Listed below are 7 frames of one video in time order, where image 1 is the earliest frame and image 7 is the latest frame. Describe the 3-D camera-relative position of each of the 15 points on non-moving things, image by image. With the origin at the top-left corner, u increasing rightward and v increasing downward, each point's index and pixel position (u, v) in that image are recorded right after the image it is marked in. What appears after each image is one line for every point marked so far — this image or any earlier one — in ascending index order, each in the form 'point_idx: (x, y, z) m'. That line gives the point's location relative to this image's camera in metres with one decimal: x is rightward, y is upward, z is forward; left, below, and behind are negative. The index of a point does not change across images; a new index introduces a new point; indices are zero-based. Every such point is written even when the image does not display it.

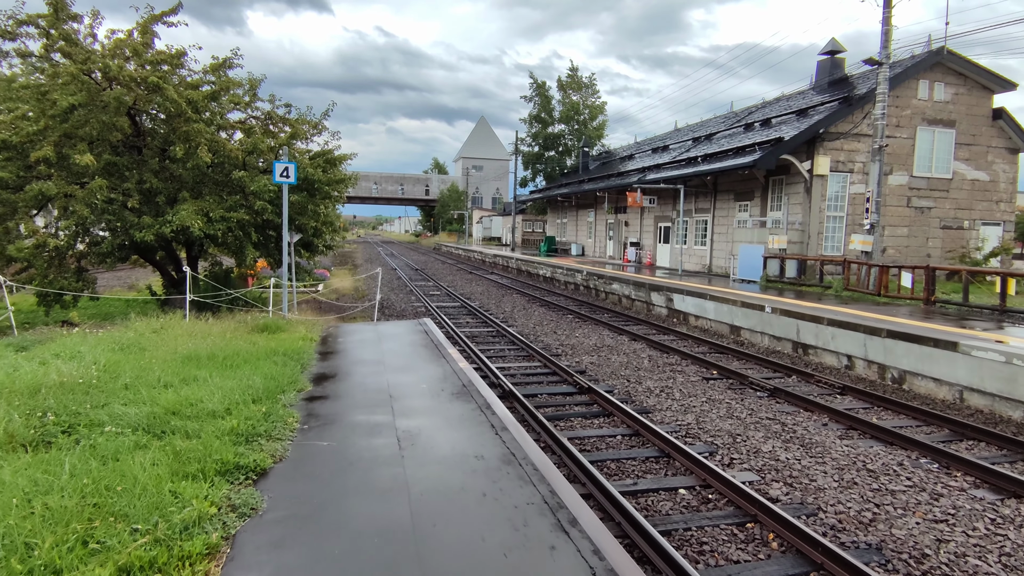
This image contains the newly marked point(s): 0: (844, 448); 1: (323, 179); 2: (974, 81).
0: (+3.4, -1.6, +6.1) m
1: (-4.0, +2.3, +12.8) m
2: (+14.2, +6.4, +18.4) m
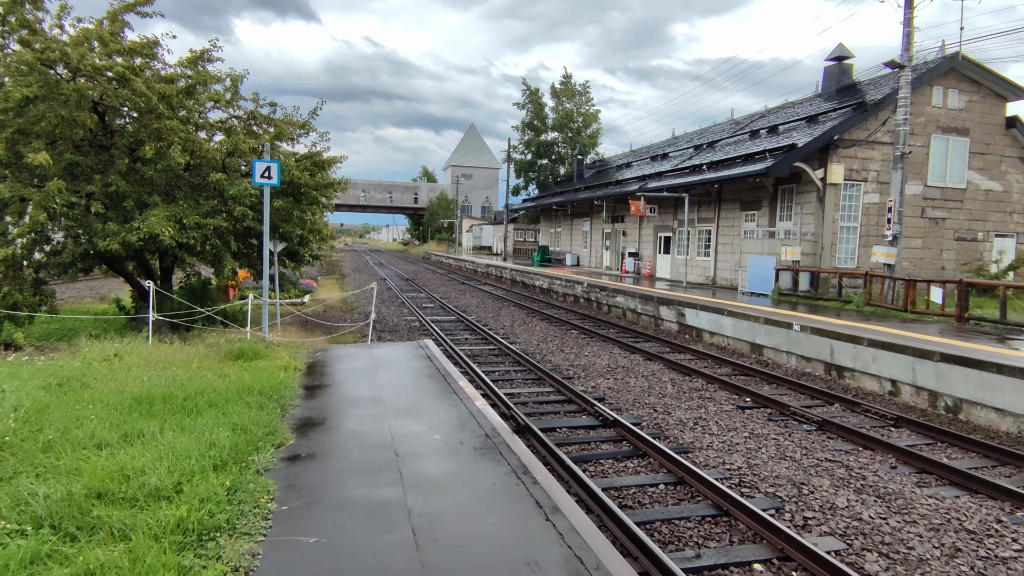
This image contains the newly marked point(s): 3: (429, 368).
0: (+3.6, -1.8, +5.2) m
1: (-3.9, +2.0, +11.8) m
2: (+14.2, +6.0, +17.8) m
3: (-0.9, -0.9, +6.3) m
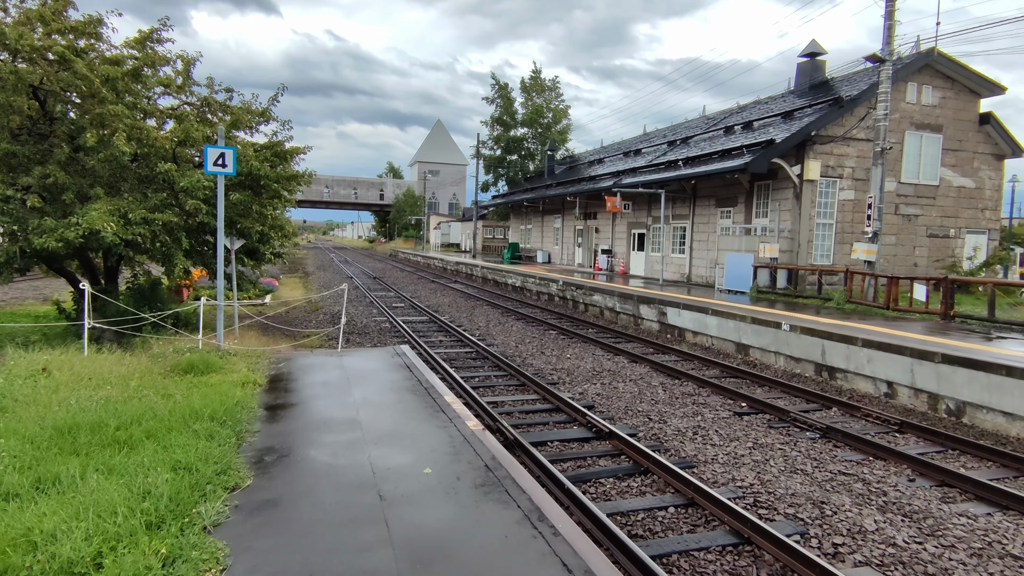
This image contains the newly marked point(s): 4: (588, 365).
0: (+3.5, -1.8, +4.8) m
1: (-4.4, +2.0, +10.9) m
2: (+13.4, +6.1, +18.0) m
3: (-1.0, -0.9, +5.6) m
4: (+1.3, -1.3, +10.1) m
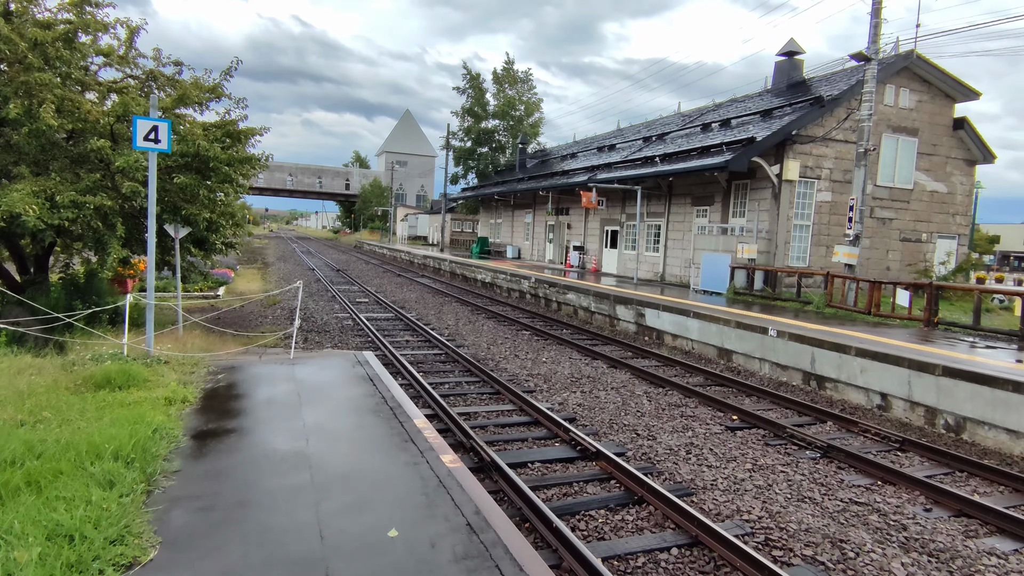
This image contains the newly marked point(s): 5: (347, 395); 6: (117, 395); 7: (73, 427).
0: (+3.4, -1.9, +4.3) m
1: (-4.8, +2.2, +9.9) m
2: (+12.6, +5.9, +17.9) m
3: (-1.1, -0.9, +4.9) m
4: (+0.8, -1.3, +9.5) m
5: (-1.3, -0.9, +4.8) m
6: (-2.7, -0.7, +4.2) m
7: (-2.5, -0.8, +3.5) m
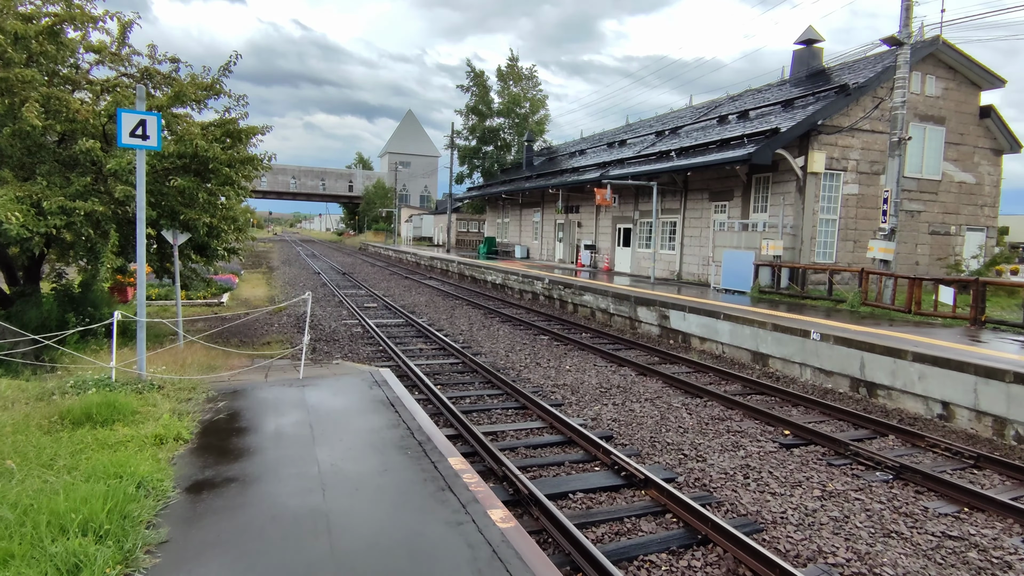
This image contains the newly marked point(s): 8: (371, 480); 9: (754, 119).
0: (+3.7, -1.9, +3.6) m
1: (-4.5, +2.0, +9.3) m
2: (+12.9, +6.1, +17.2) m
3: (-0.8, -1.0, +4.2) m
4: (+1.2, -1.4, +8.9) m
5: (-1.0, -1.0, +4.2) m
6: (-2.4, -0.9, +3.6) m
7: (-2.2, -0.9, +2.8) m
8: (-0.8, -1.0, +3.3) m
9: (+7.1, +4.9, +17.5) m
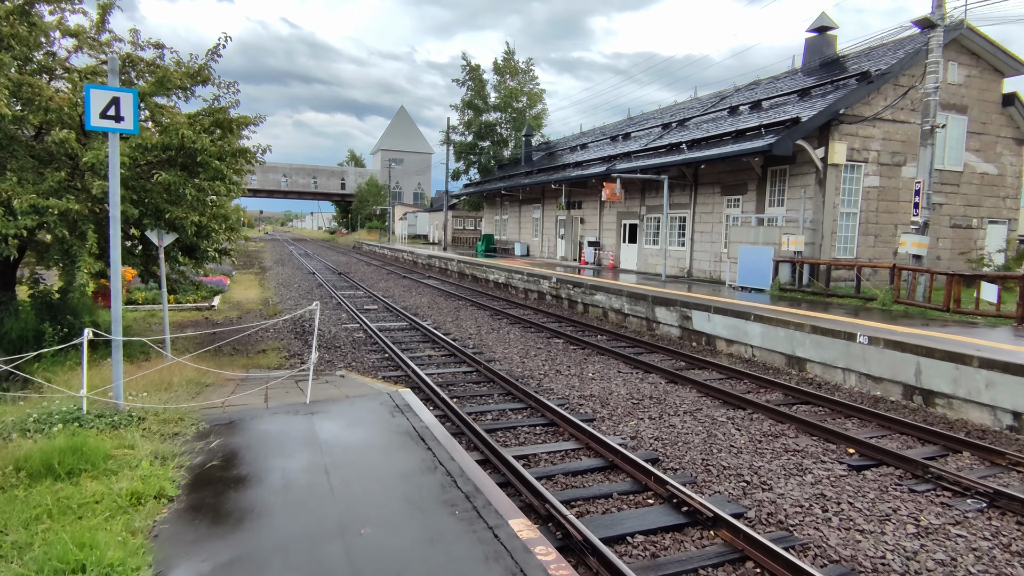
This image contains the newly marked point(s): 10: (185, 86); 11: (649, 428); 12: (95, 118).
0: (+4.1, -2.0, +2.9) m
1: (-4.2, +1.9, +8.5) m
2: (+13.0, +6.2, +16.5) m
3: (-0.5, -1.0, +3.5) m
4: (+1.5, -1.4, +8.1) m
5: (-0.7, -1.0, +3.5) m
6: (-2.1, -0.9, +2.8) m
7: (-1.9, -1.0, +2.1) m
8: (-0.4, -1.1, +2.6) m
9: (+7.2, +5.0, +16.8) m
10: (-5.0, +3.1, +9.3) m
11: (+1.5, -1.5, +6.6) m
12: (-3.3, +1.3, +4.8) m
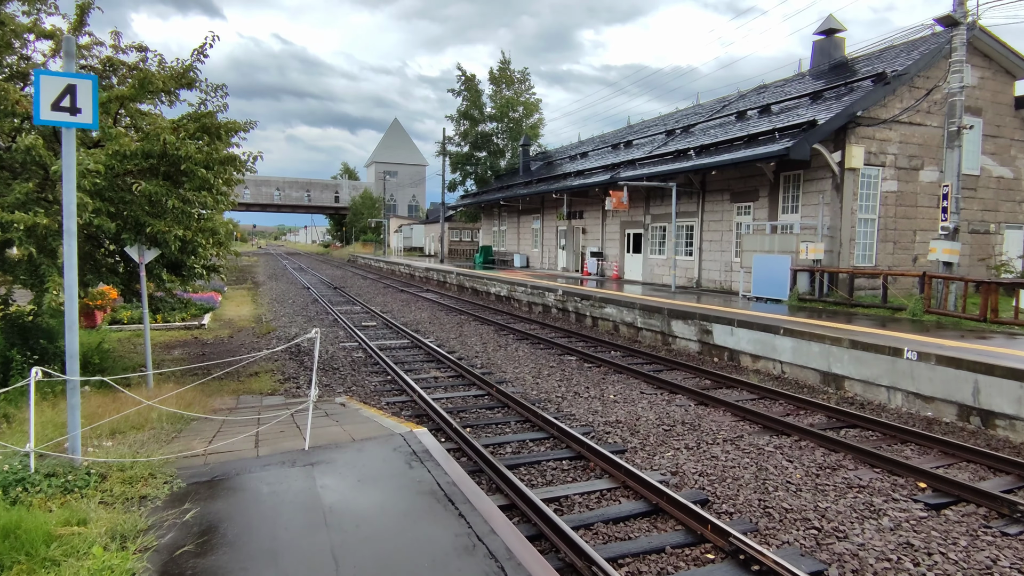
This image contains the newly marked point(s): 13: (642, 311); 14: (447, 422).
0: (+4.3, -2.0, +2.2) m
1: (-4.1, +1.7, +7.8) m
2: (+13.1, +6.0, +16.1) m
3: (-0.2, -1.2, +2.8) m
4: (+1.7, -1.5, +7.4) m
5: (-0.4, -1.1, +2.7) m
6: (-1.8, -1.1, +2.0) m
7: (-1.6, -1.1, +1.3) m
8: (-0.2, -1.2, +1.9) m
9: (+7.2, +4.7, +16.3) m
10: (-4.9, +2.8, +8.6) m
11: (+1.7, -1.7, +5.9) m
12: (-3.1, +1.1, +4.1) m
13: (+2.8, -0.5, +12.8) m
14: (-0.7, -1.4, +6.5) m
